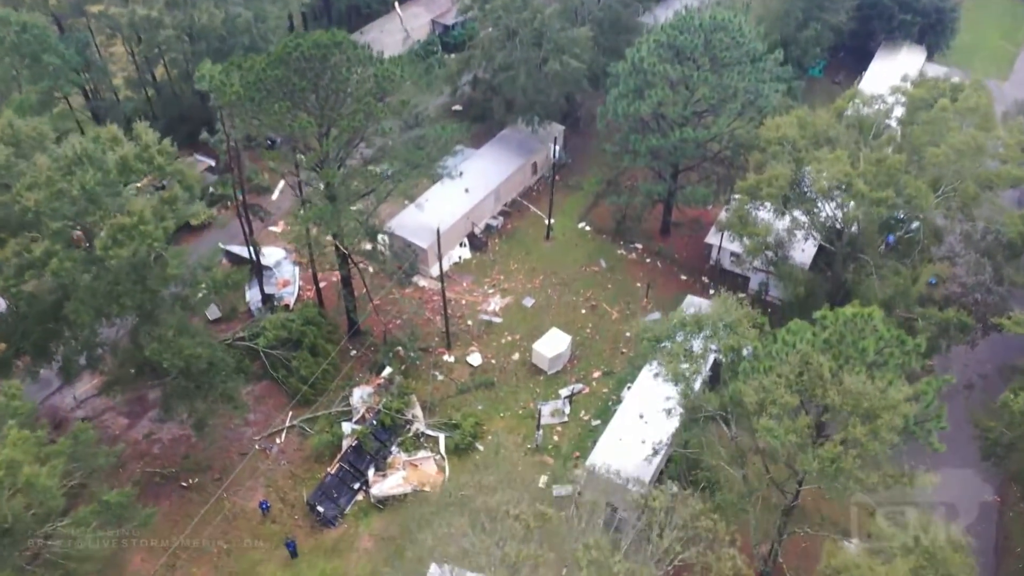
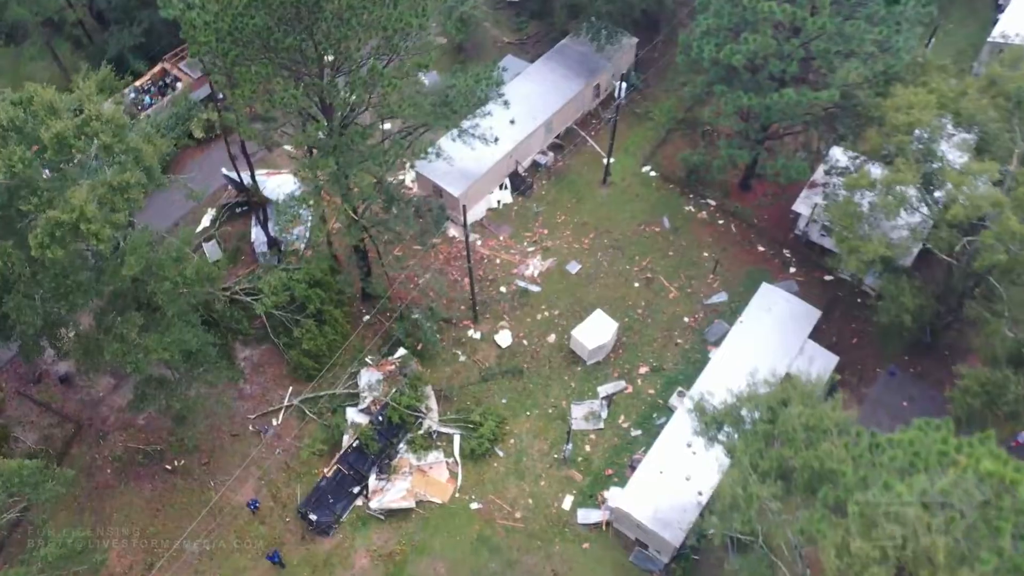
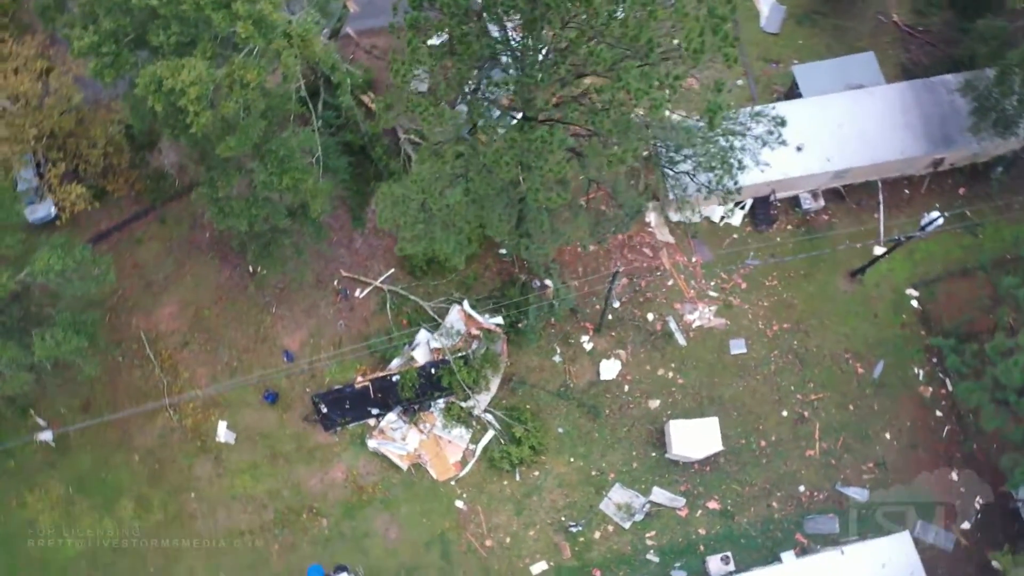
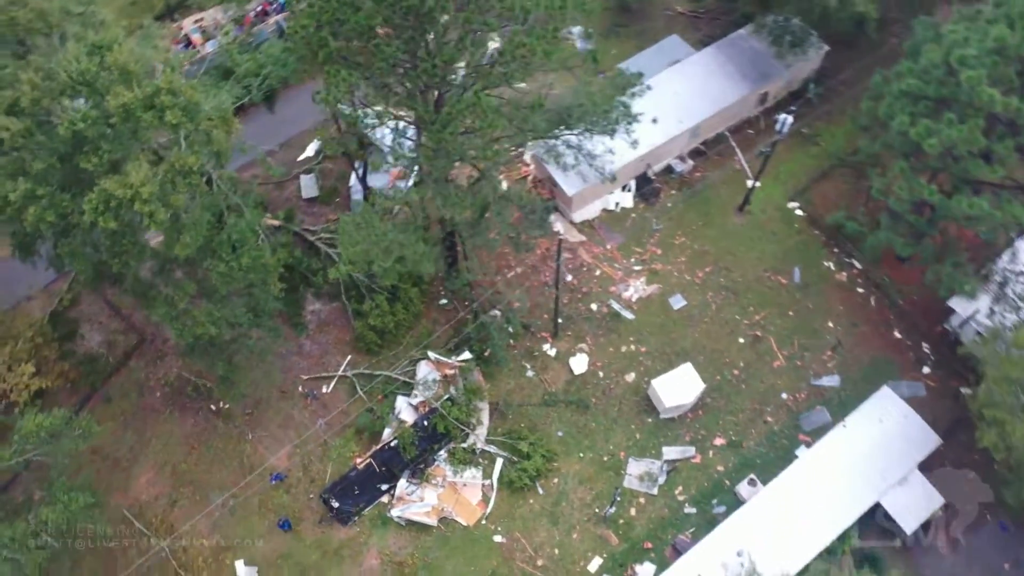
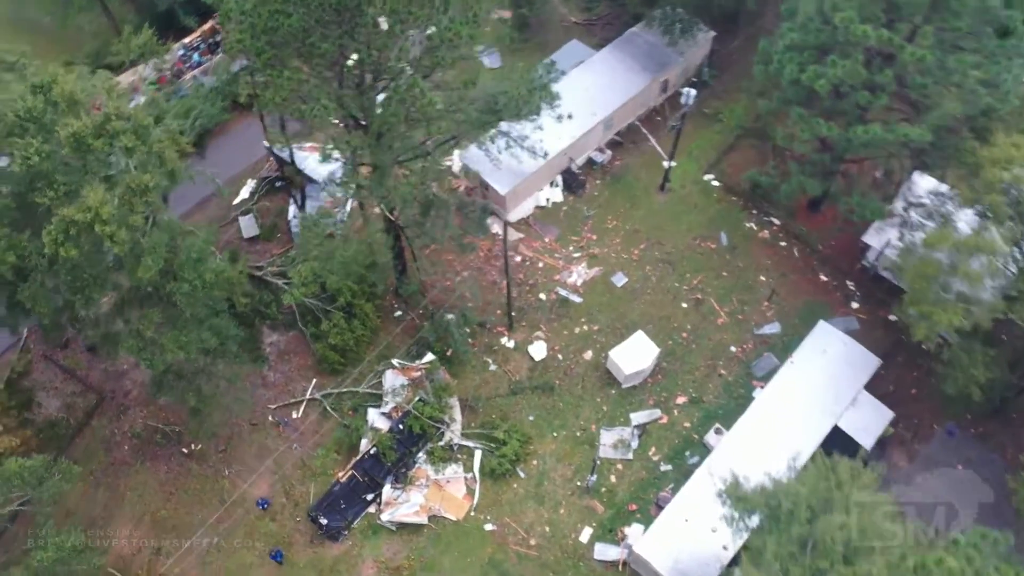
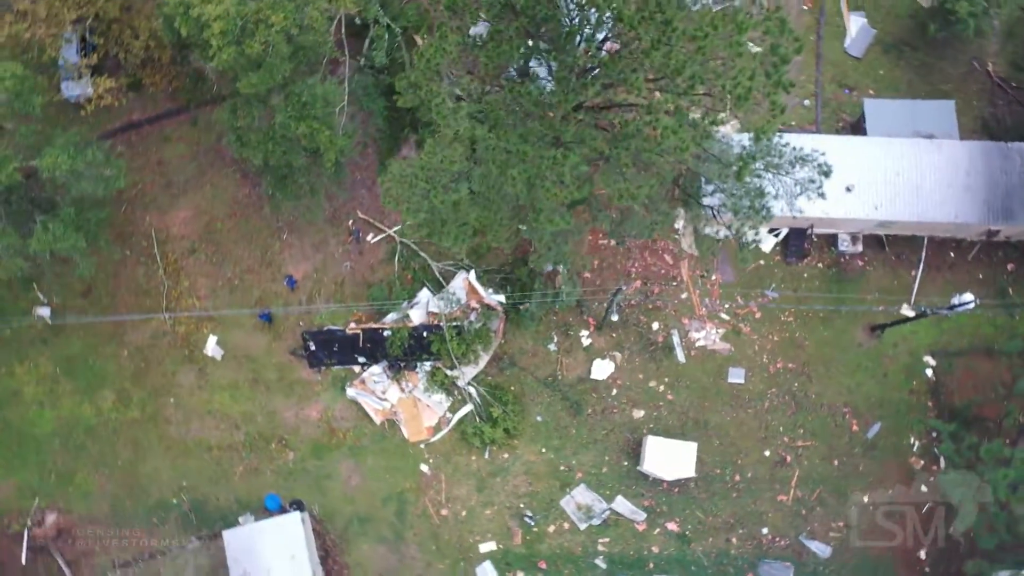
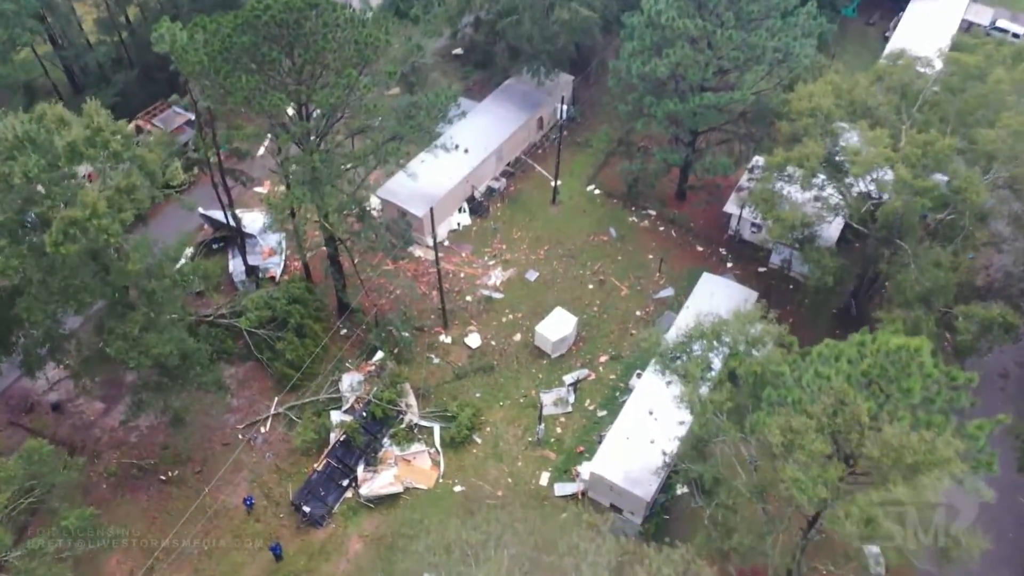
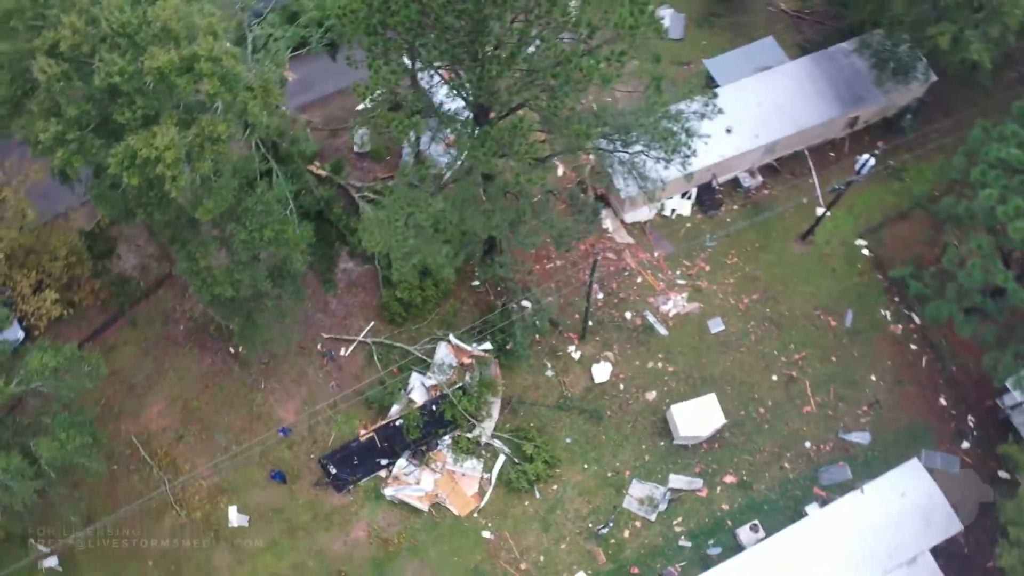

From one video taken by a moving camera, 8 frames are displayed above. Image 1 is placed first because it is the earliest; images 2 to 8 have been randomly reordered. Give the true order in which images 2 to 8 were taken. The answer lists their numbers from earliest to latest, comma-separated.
7, 2, 5, 4, 8, 3, 6
